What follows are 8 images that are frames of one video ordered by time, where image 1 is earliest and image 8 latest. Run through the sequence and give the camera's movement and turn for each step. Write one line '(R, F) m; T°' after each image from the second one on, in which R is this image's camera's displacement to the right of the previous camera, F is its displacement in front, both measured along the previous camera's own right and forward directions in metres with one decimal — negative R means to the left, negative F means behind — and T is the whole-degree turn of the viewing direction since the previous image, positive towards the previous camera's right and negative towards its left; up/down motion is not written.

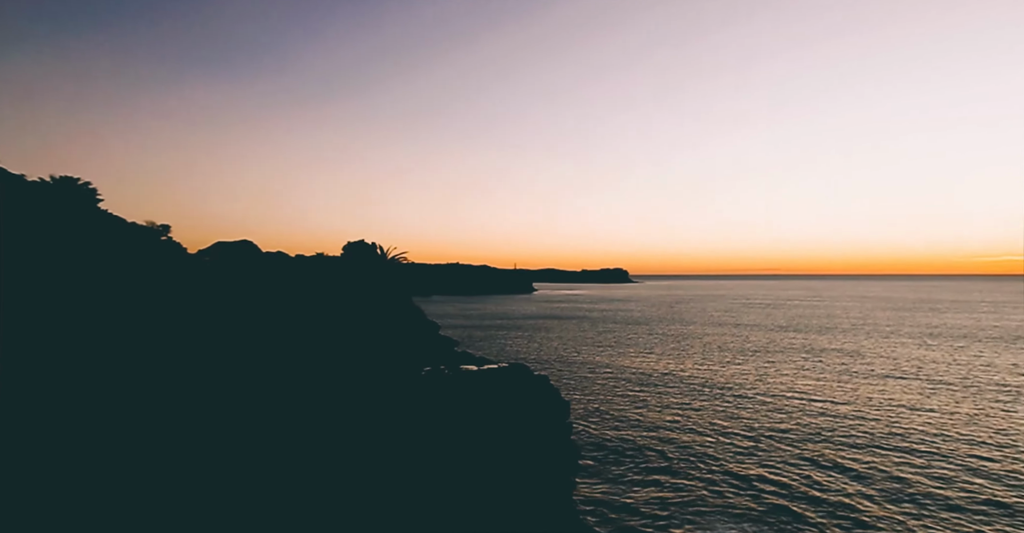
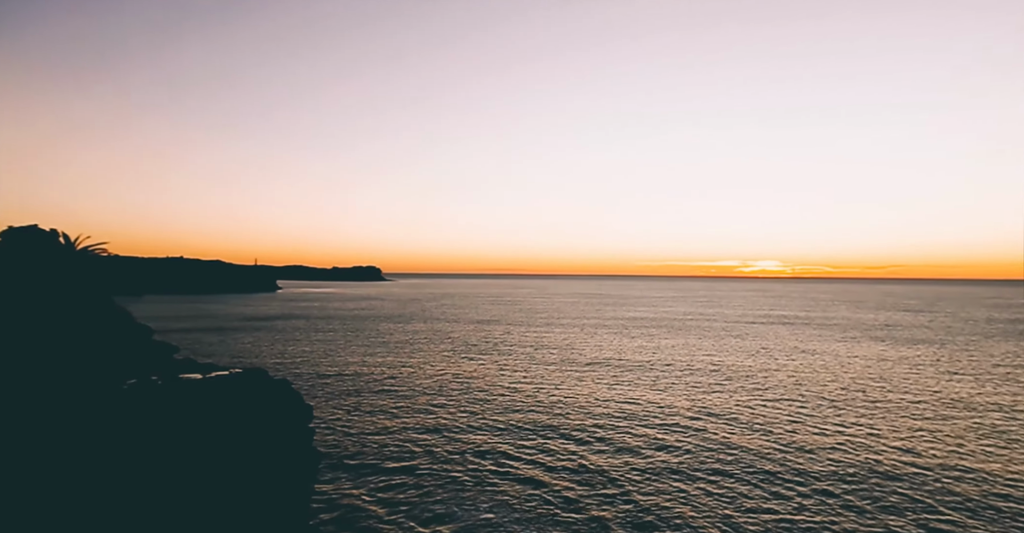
(+6.7, -0.9) m; +7°
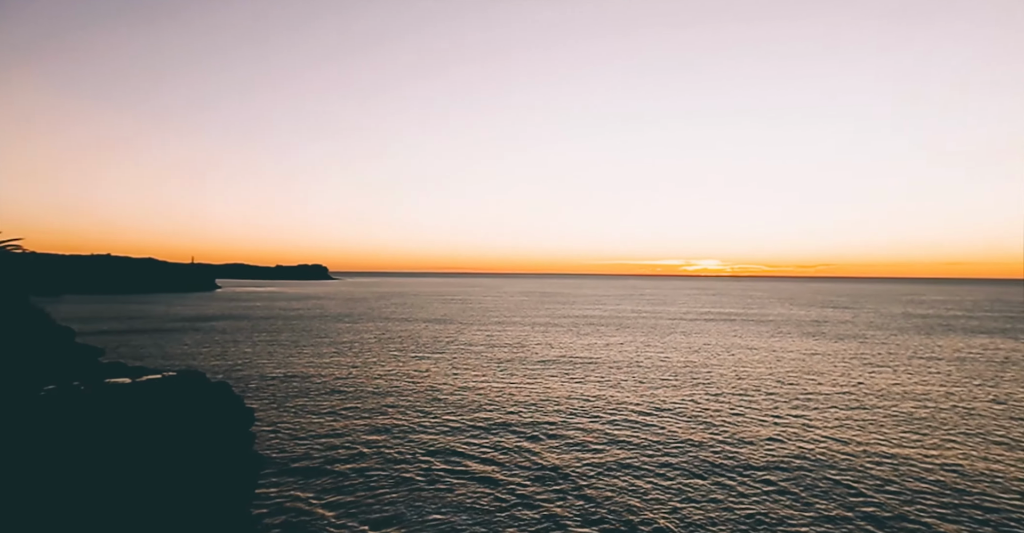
(-0.2, +0.4) m; -17°
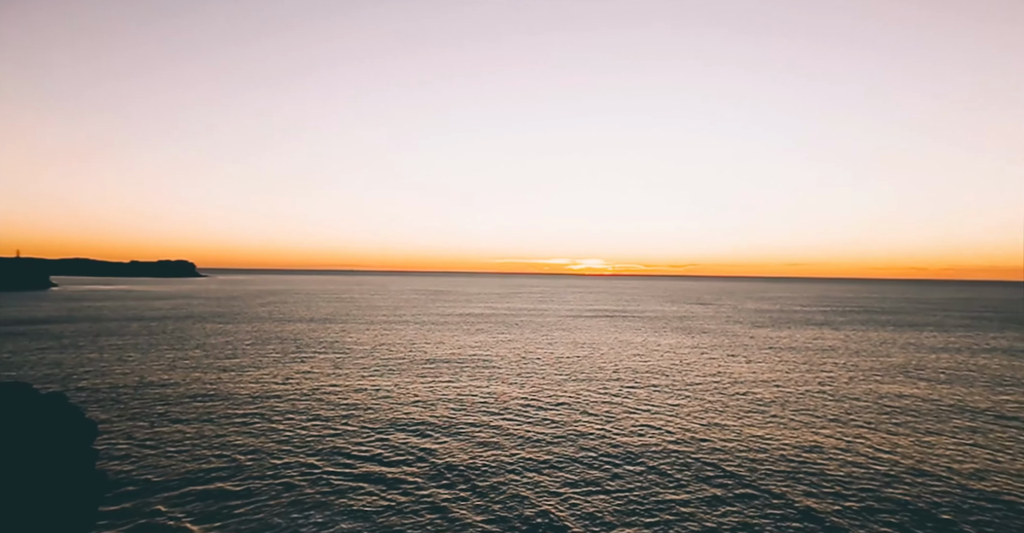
(-0.2, -0.6) m; +10°
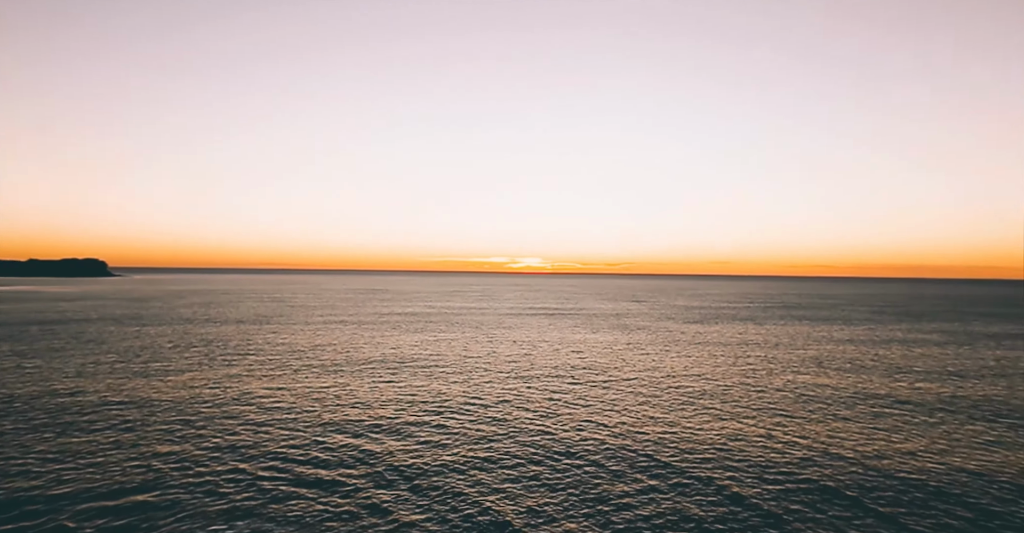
(-0.2, +3.7) m; -18°
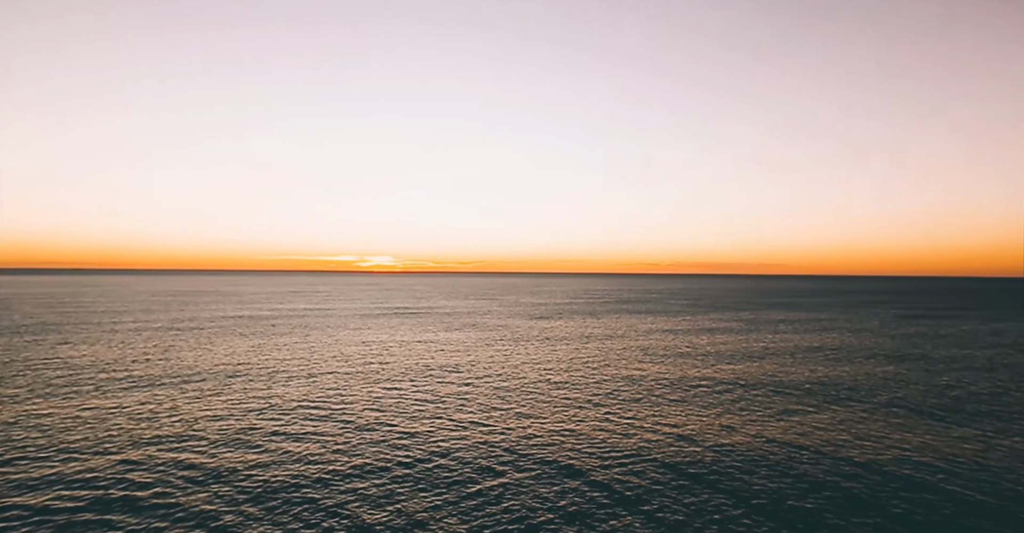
(-0.7, -3.1) m; +14°
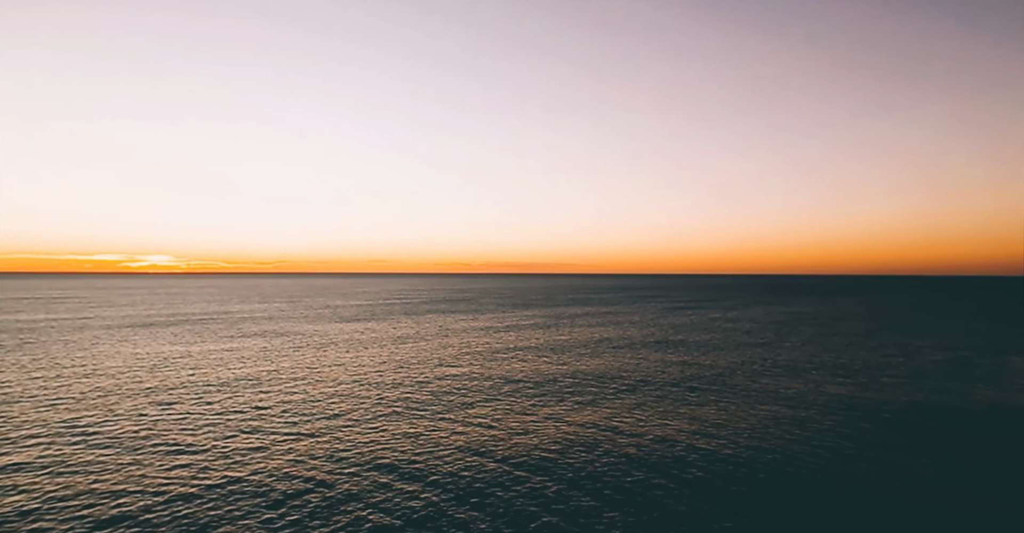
(-8.3, +4.3) m; +10°
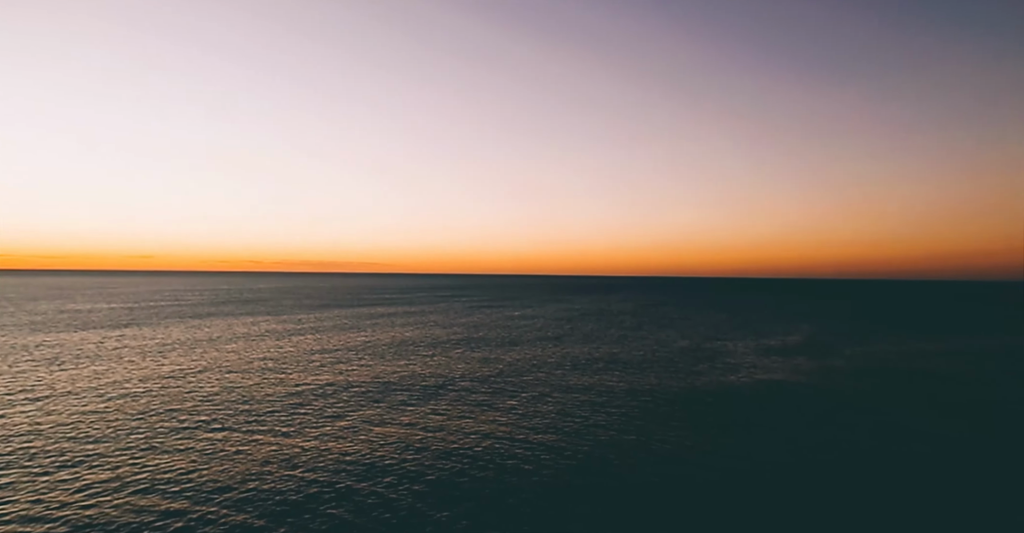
(+8.8, -3.1) m; -3°
